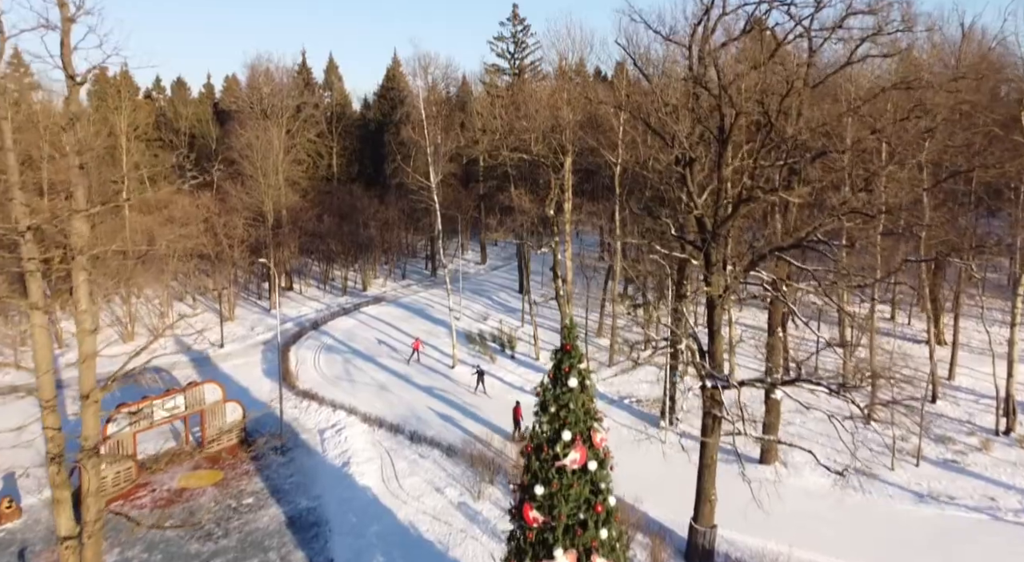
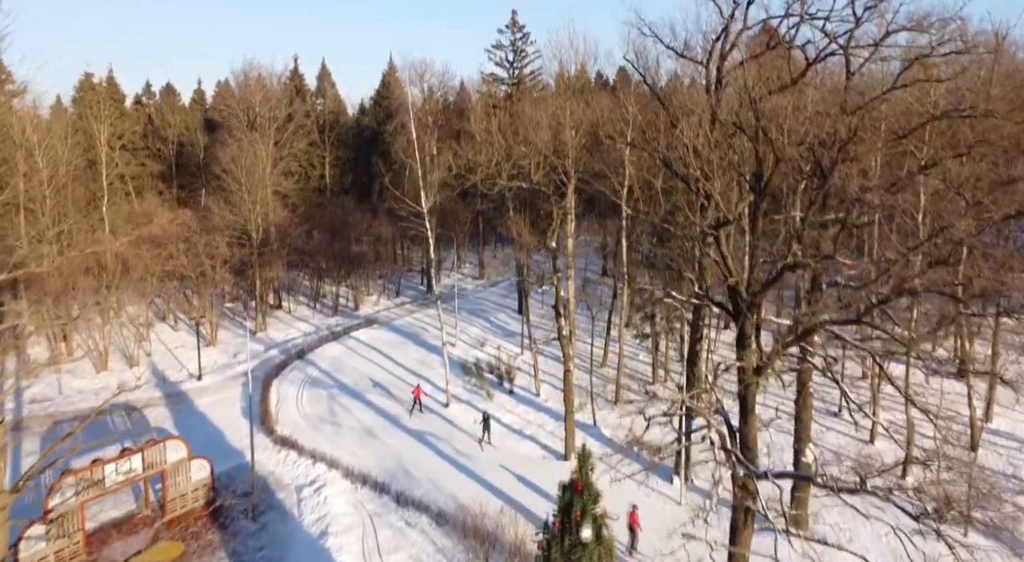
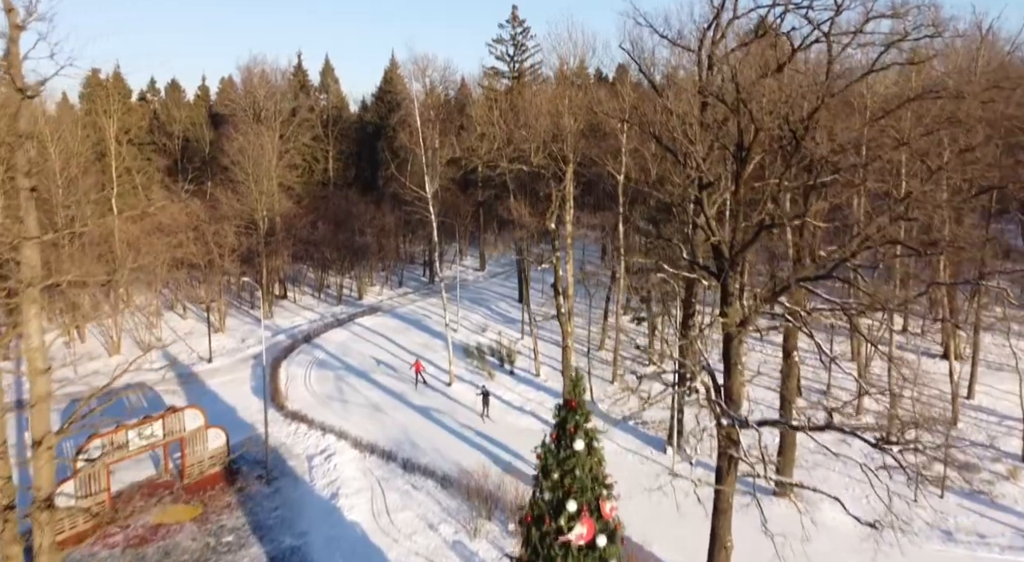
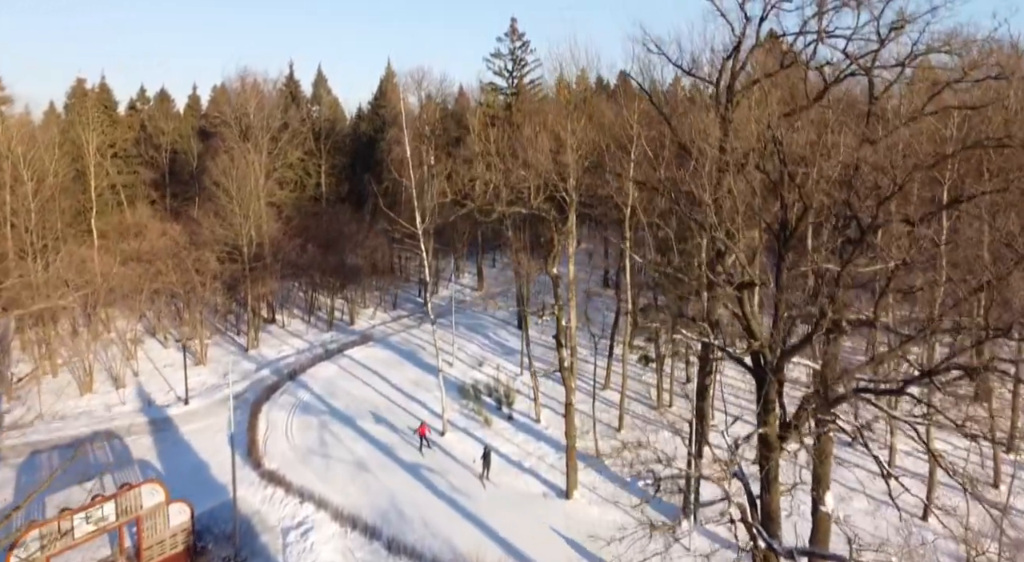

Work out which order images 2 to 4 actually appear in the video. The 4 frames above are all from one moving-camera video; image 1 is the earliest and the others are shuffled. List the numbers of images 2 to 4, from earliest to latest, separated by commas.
3, 2, 4
